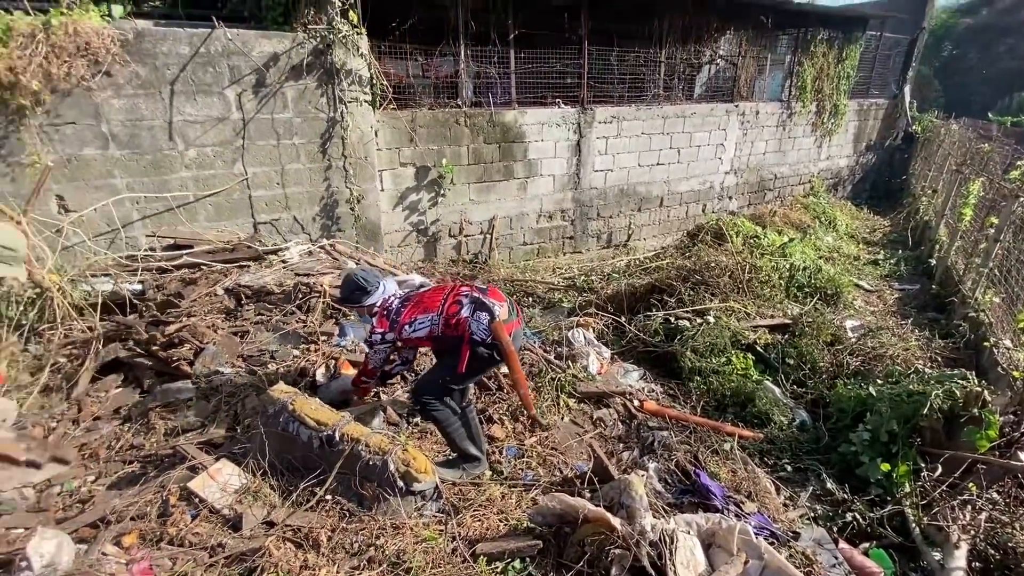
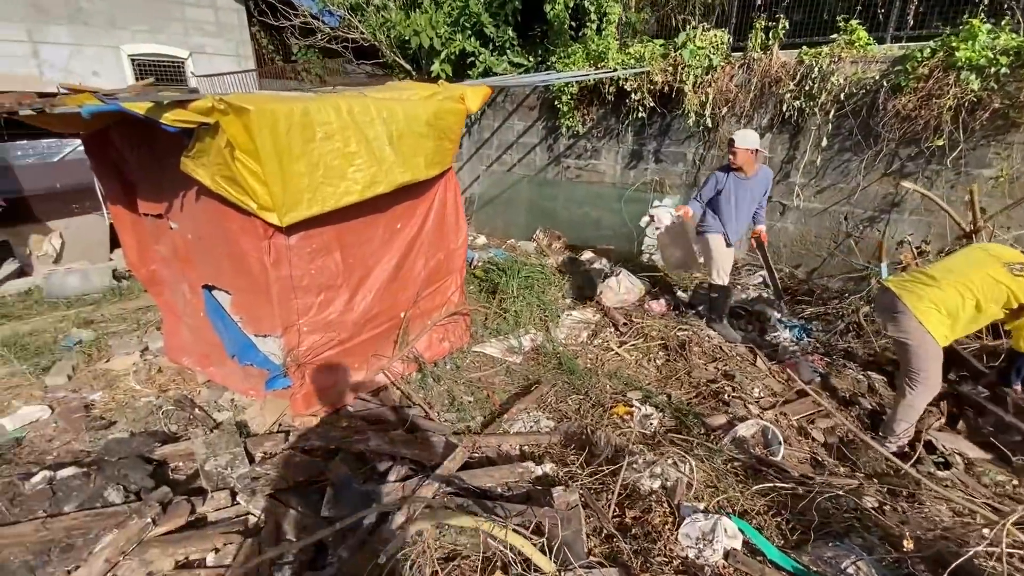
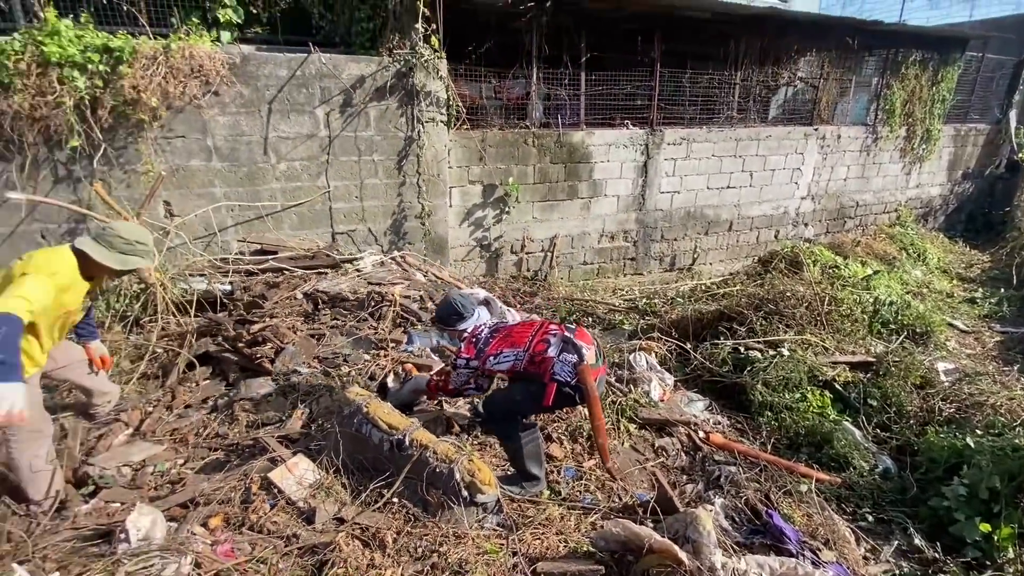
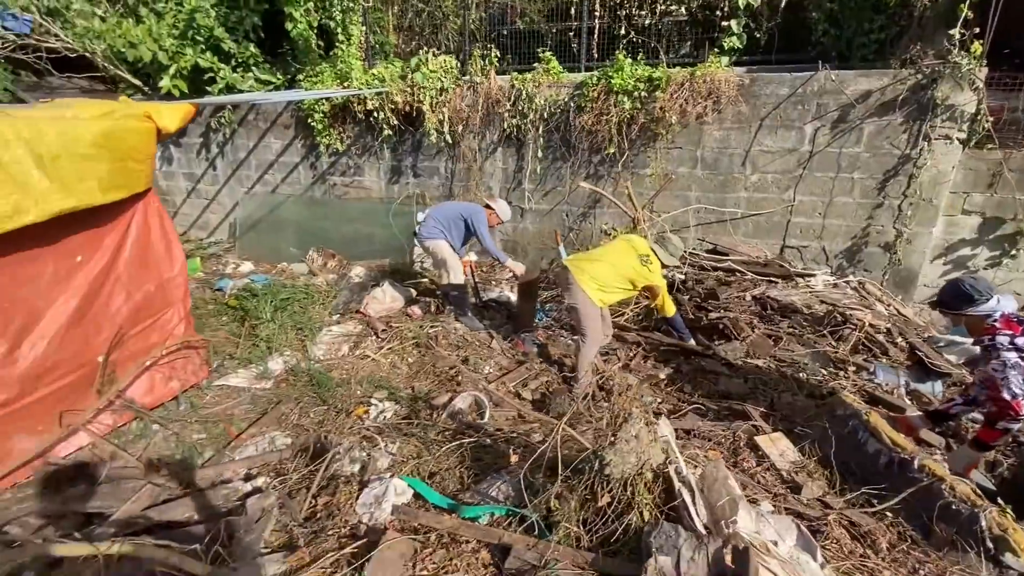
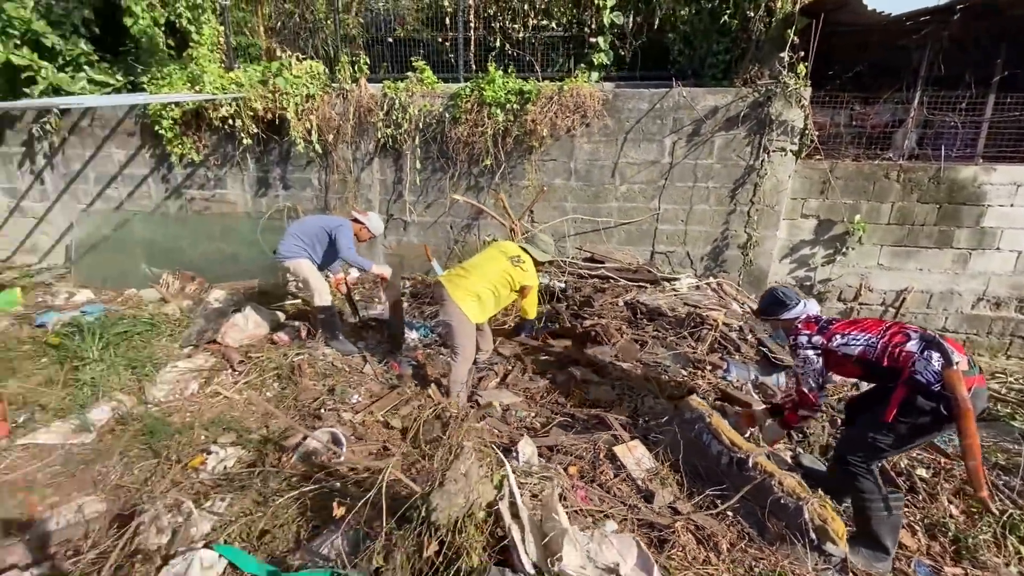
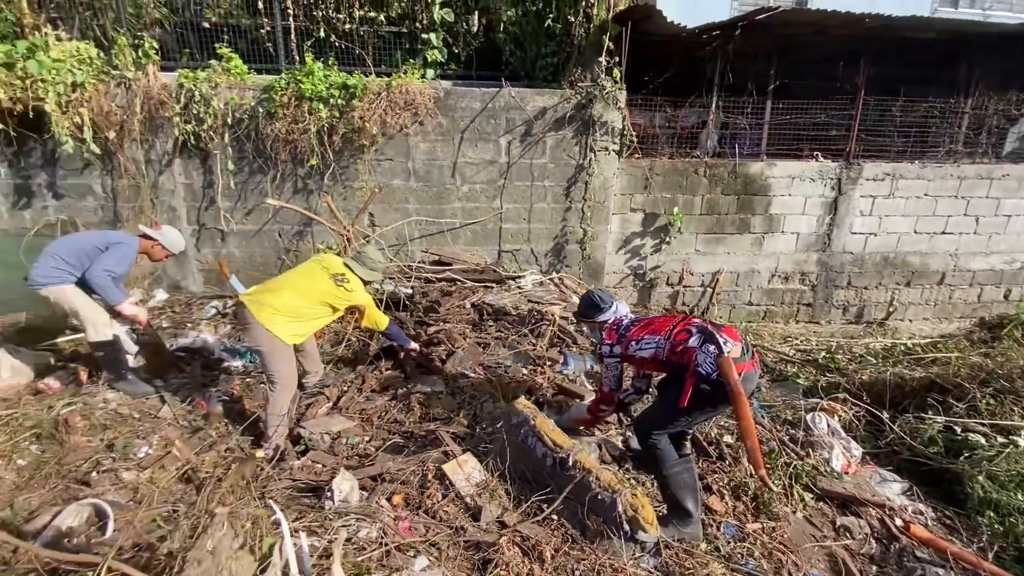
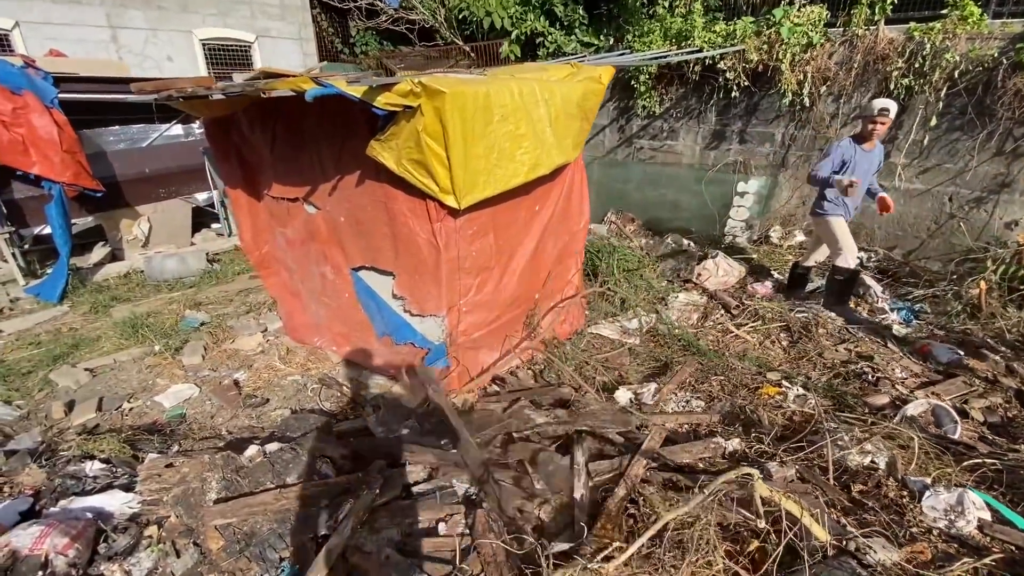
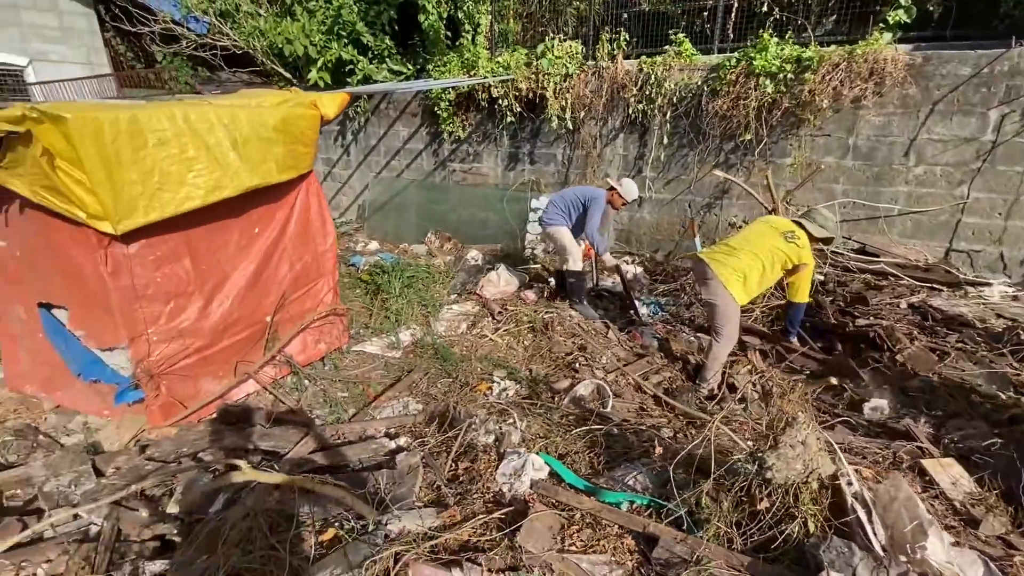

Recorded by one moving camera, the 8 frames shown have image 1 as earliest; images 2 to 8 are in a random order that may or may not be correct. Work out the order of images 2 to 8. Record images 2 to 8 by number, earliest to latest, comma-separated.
3, 6, 5, 4, 8, 2, 7
